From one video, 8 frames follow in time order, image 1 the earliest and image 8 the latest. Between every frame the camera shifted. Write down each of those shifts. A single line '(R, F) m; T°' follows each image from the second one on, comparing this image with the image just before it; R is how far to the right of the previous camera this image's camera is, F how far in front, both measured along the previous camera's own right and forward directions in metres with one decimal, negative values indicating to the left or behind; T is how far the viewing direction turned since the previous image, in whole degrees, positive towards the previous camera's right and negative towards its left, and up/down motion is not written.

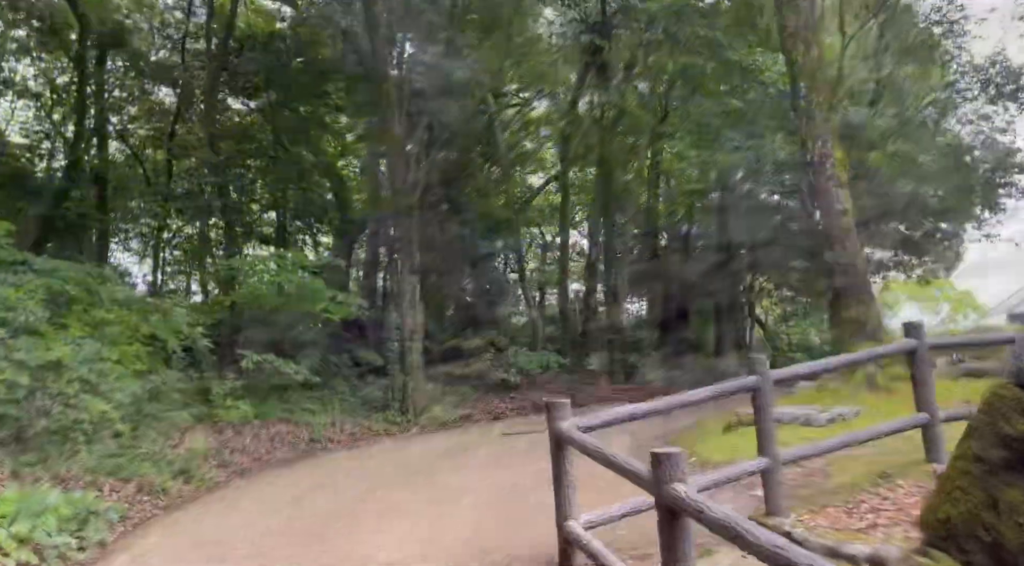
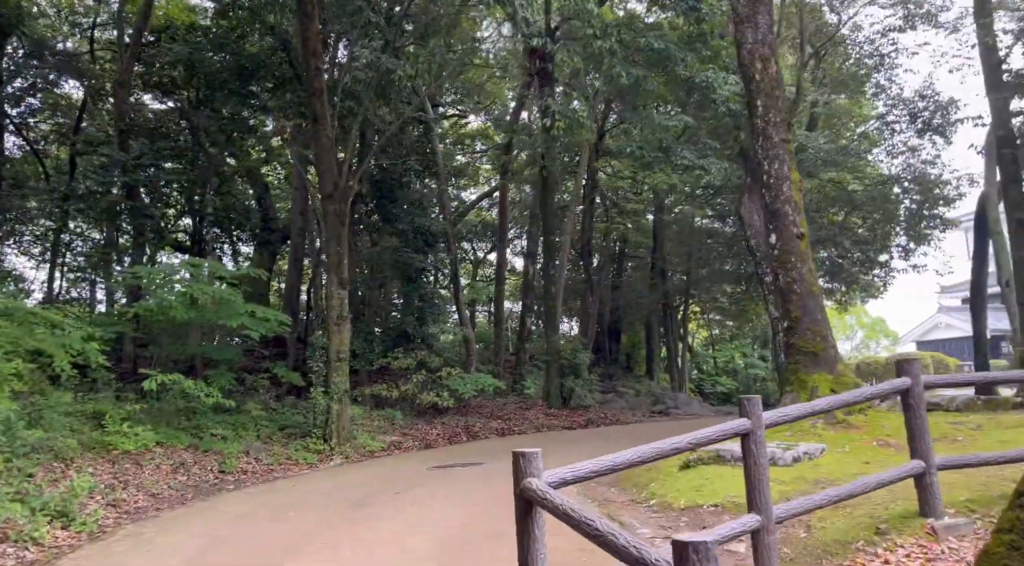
(-0.2, +0.8) m; +5°
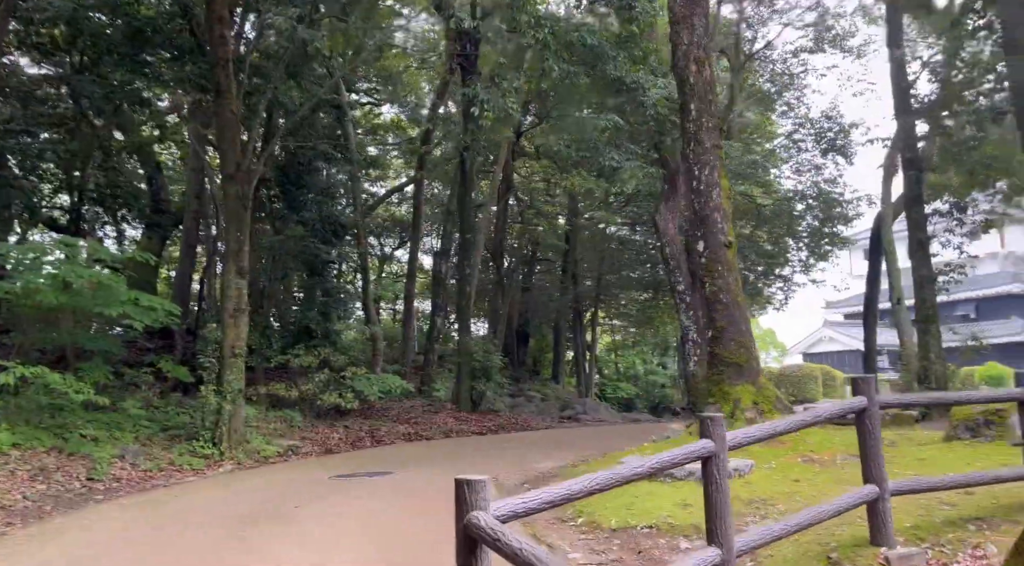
(-0.2, +0.6) m; +7°
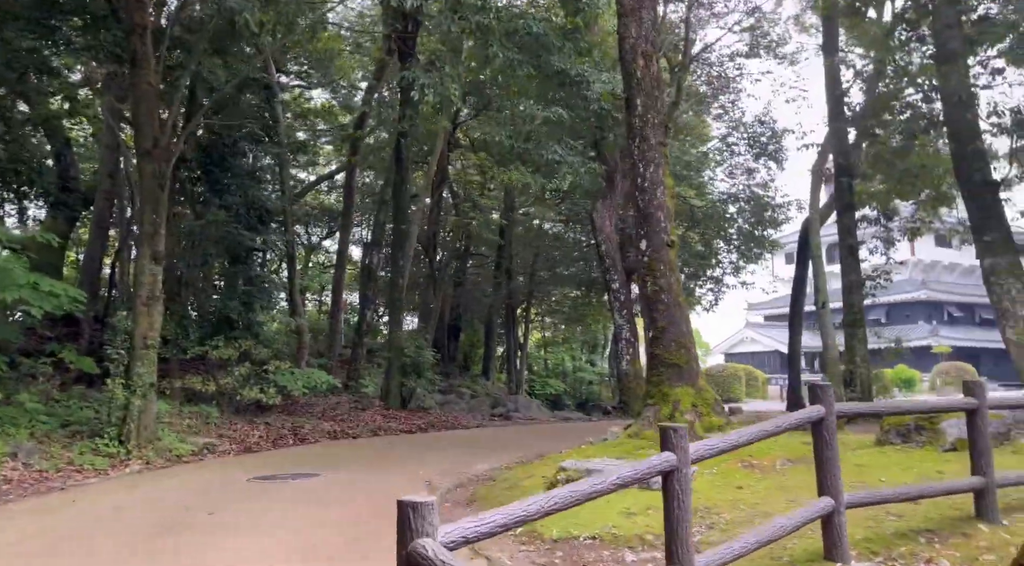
(-0.1, +0.4) m; +5°
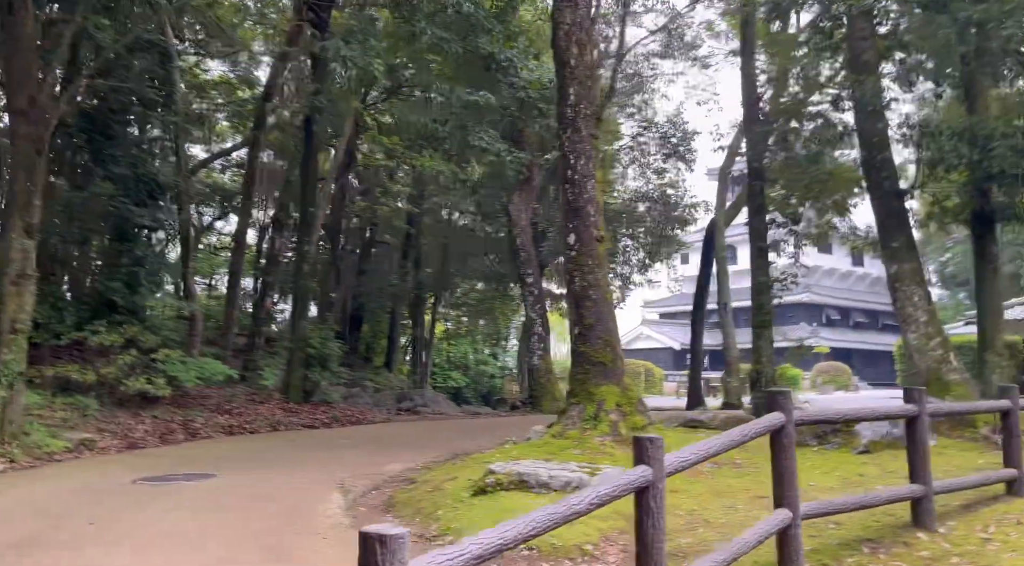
(-0.3, +0.4) m; +7°
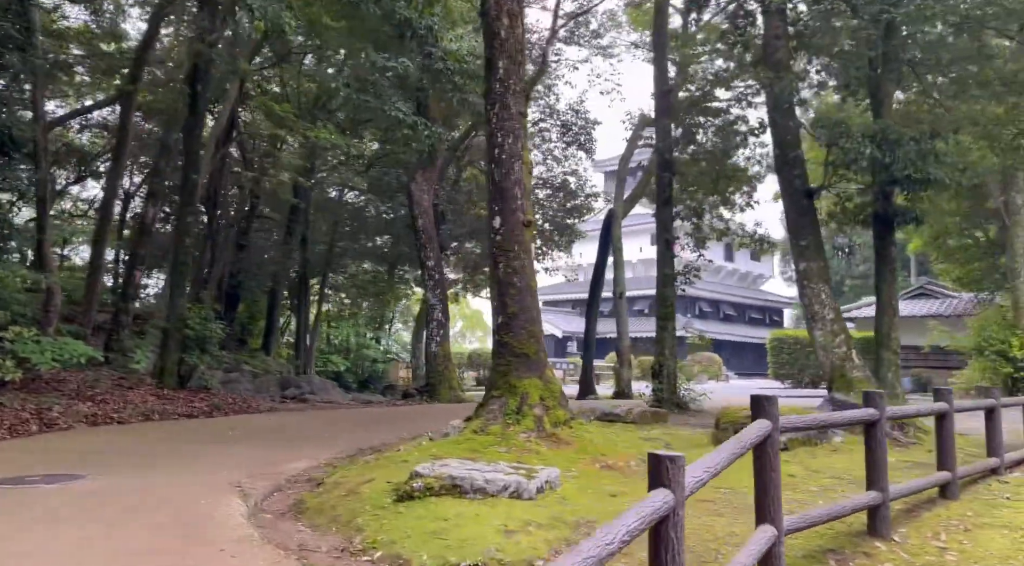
(-0.4, +0.6) m; +9°
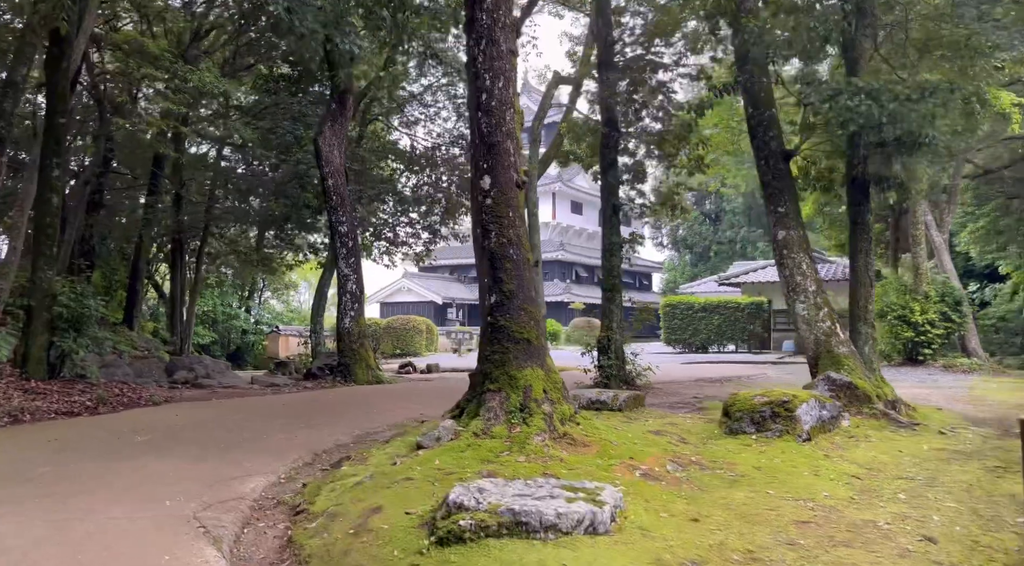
(-1.2, +1.4) m; +10°
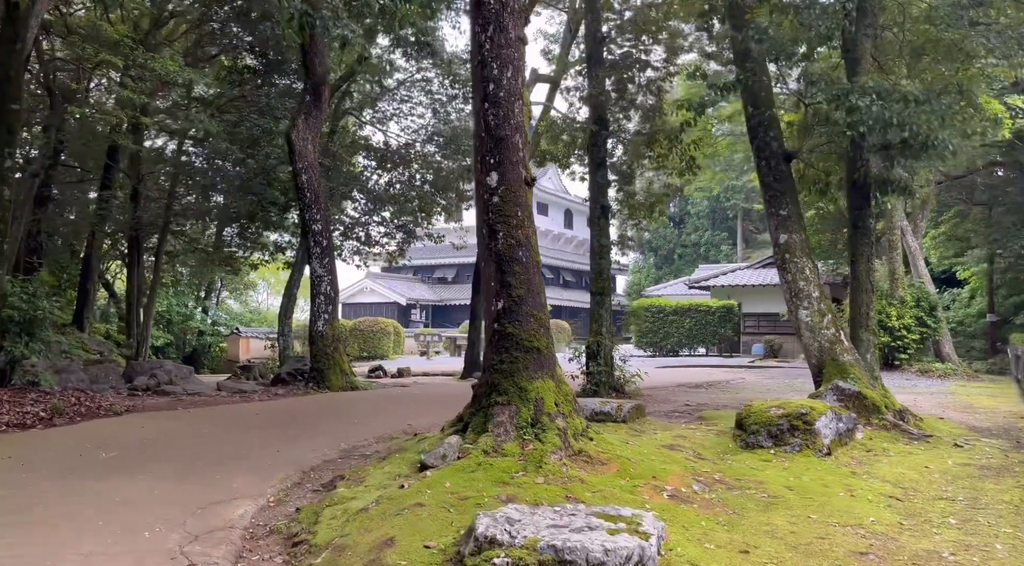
(-0.4, +0.5) m; +3°
